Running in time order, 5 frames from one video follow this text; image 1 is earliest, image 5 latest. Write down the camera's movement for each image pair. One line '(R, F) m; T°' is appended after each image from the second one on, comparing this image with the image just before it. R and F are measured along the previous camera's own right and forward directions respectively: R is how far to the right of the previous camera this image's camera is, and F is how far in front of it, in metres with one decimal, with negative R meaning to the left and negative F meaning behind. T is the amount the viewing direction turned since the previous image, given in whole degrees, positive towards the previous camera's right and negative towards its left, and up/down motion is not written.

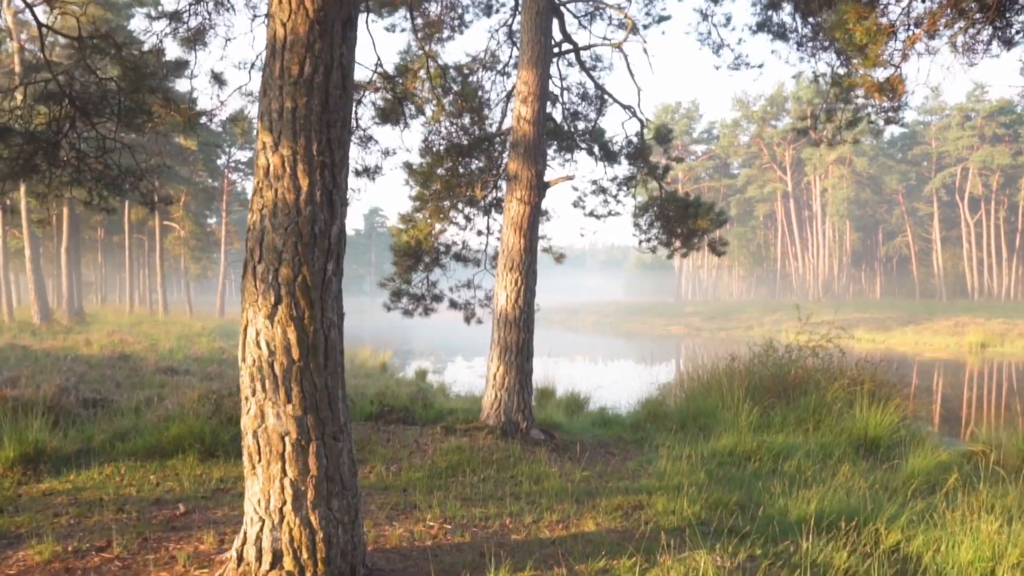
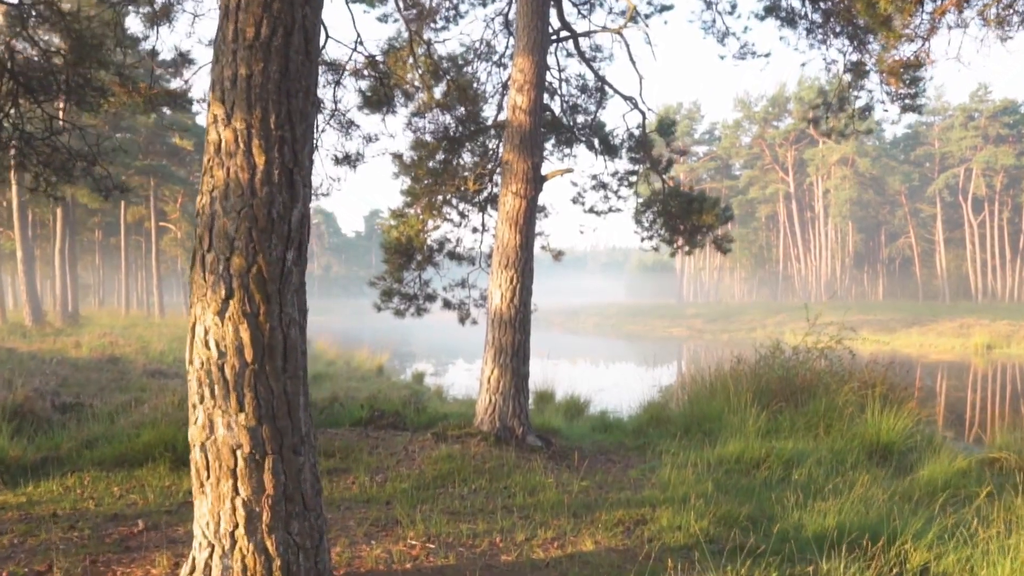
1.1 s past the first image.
(+0.1, +0.4) m; 0°
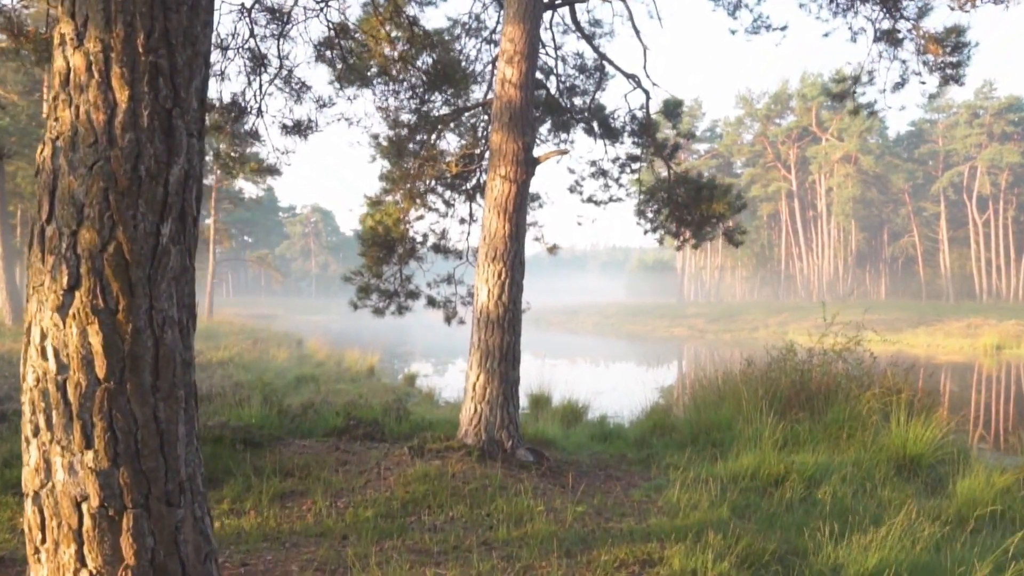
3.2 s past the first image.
(+0.1, +0.7) m; 0°
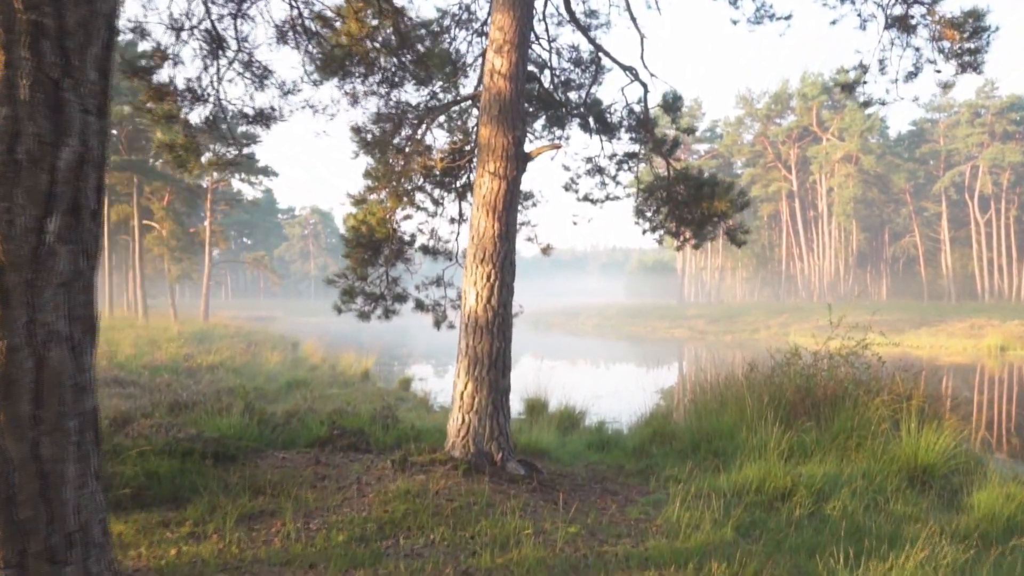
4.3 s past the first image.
(+0.1, +0.3) m; 0°
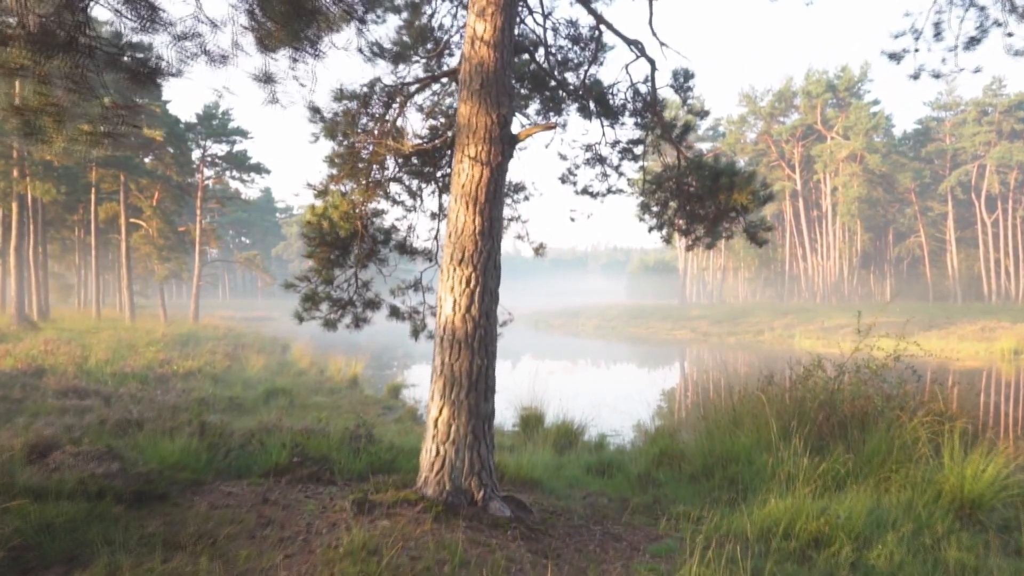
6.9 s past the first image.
(+0.1, +0.9) m; 0°
